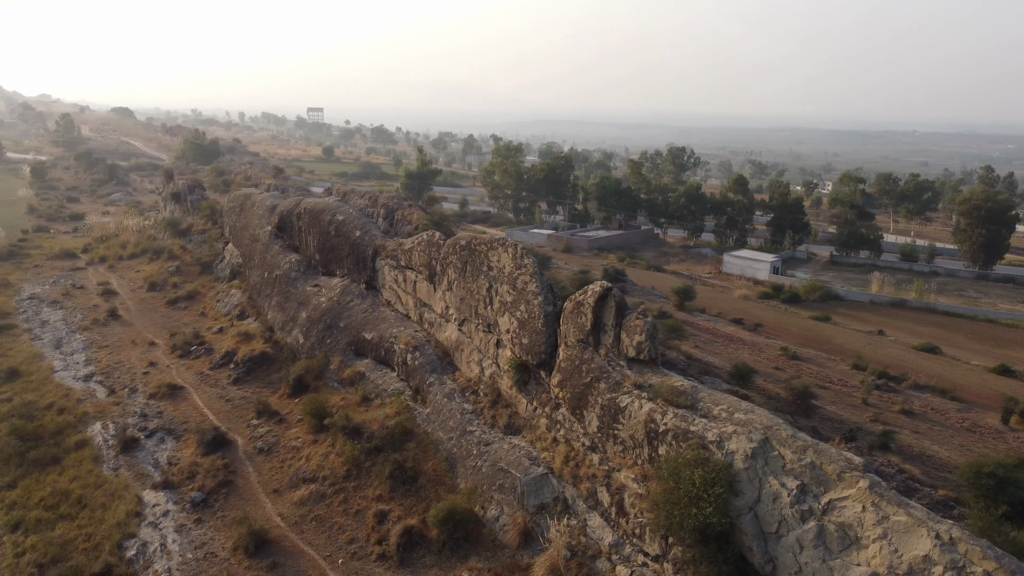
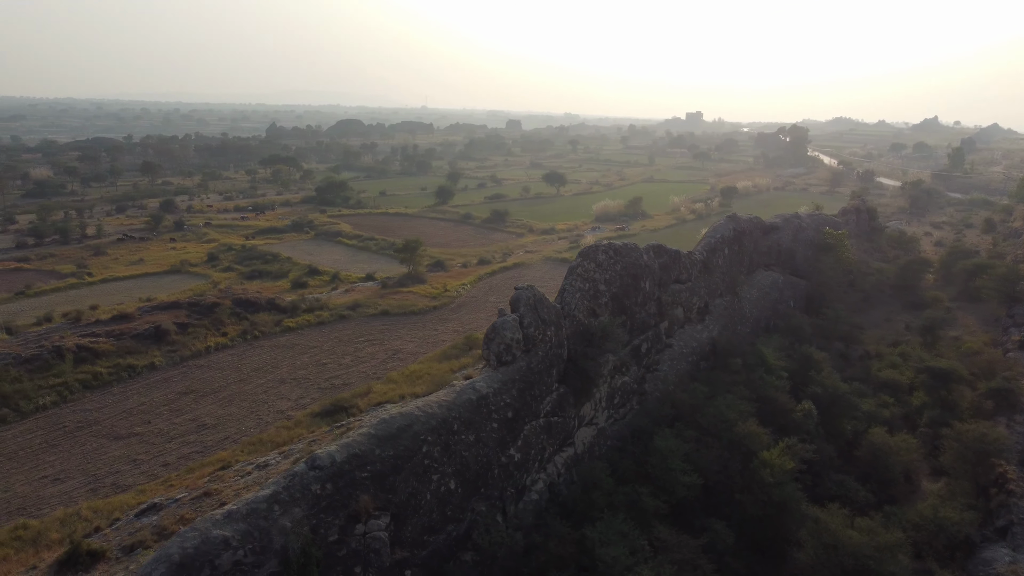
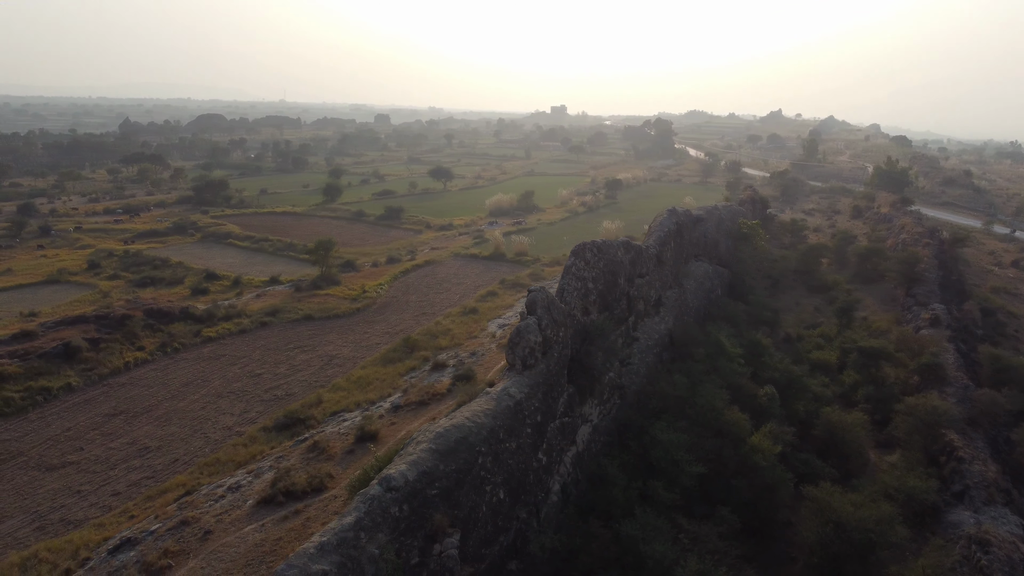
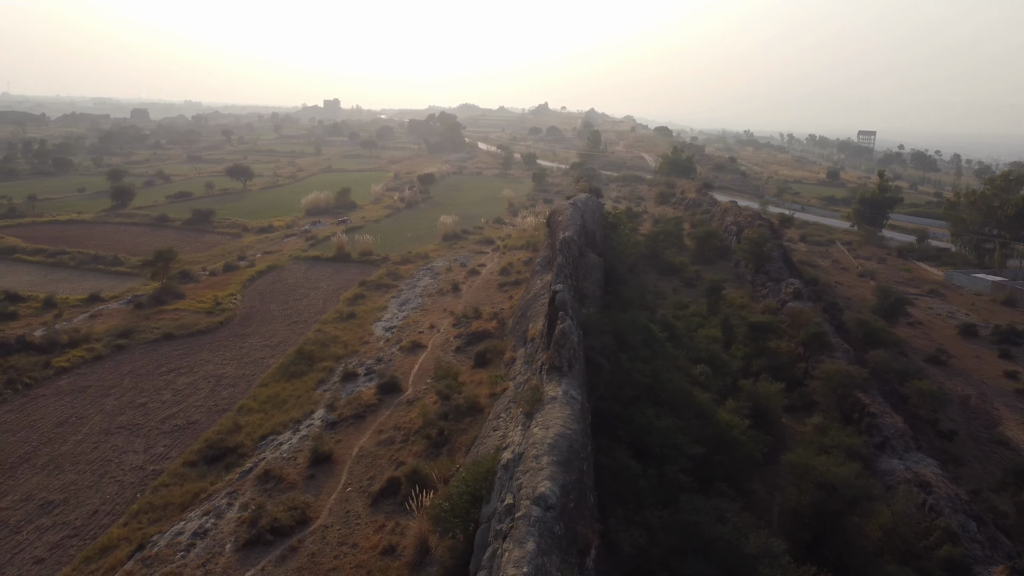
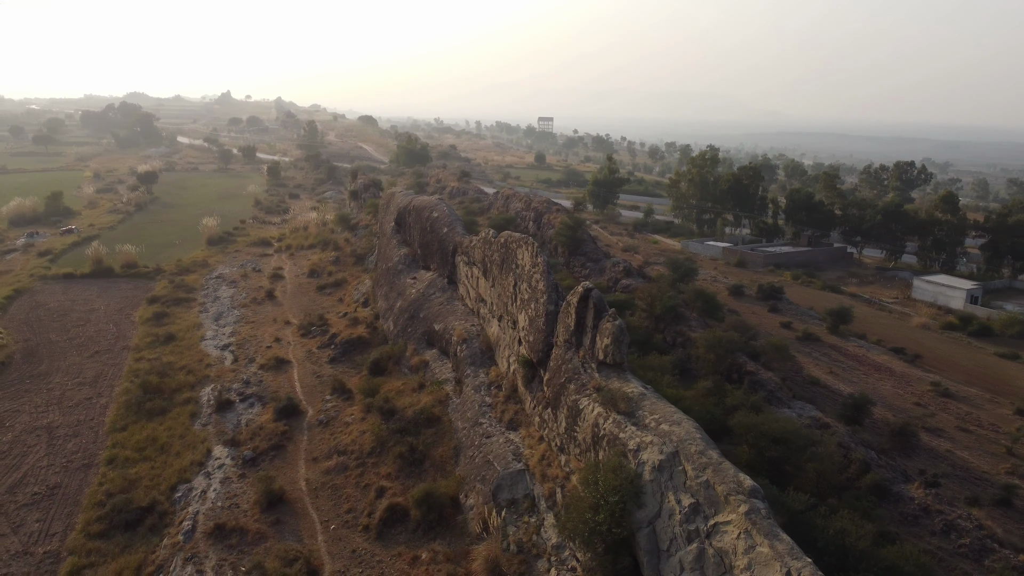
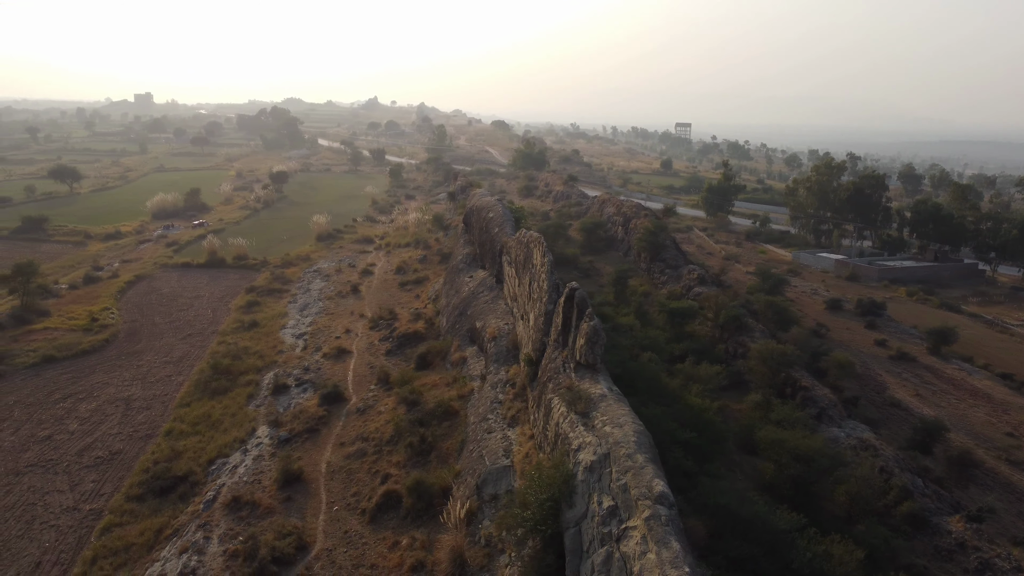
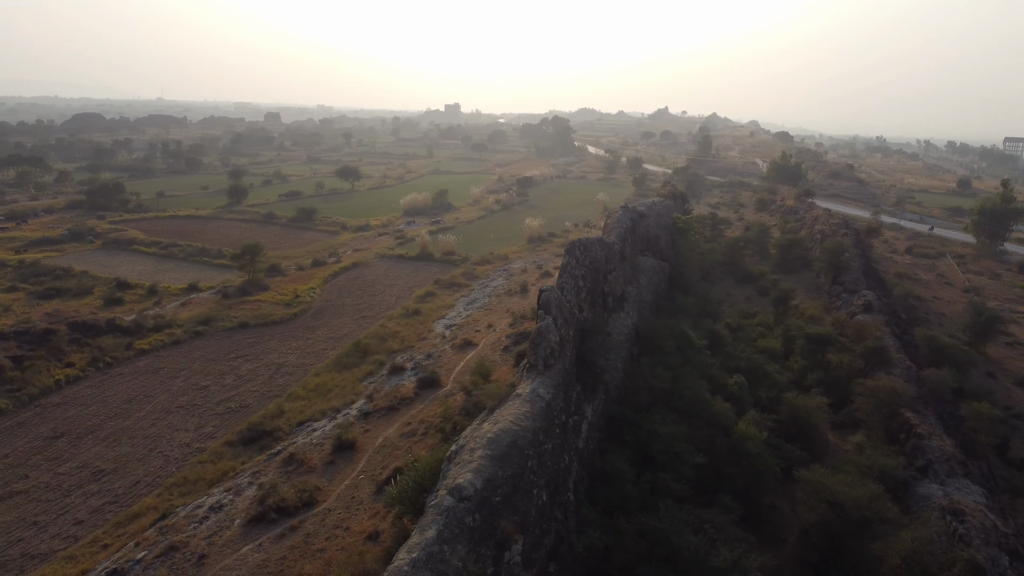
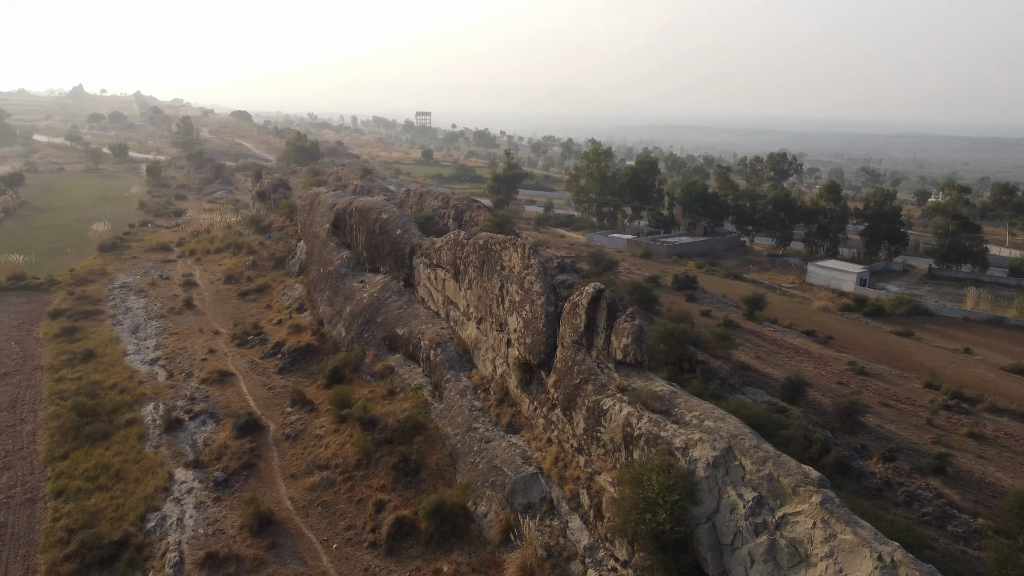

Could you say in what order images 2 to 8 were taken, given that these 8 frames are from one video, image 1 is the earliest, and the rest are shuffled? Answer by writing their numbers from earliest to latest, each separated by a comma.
8, 5, 6, 4, 7, 3, 2
